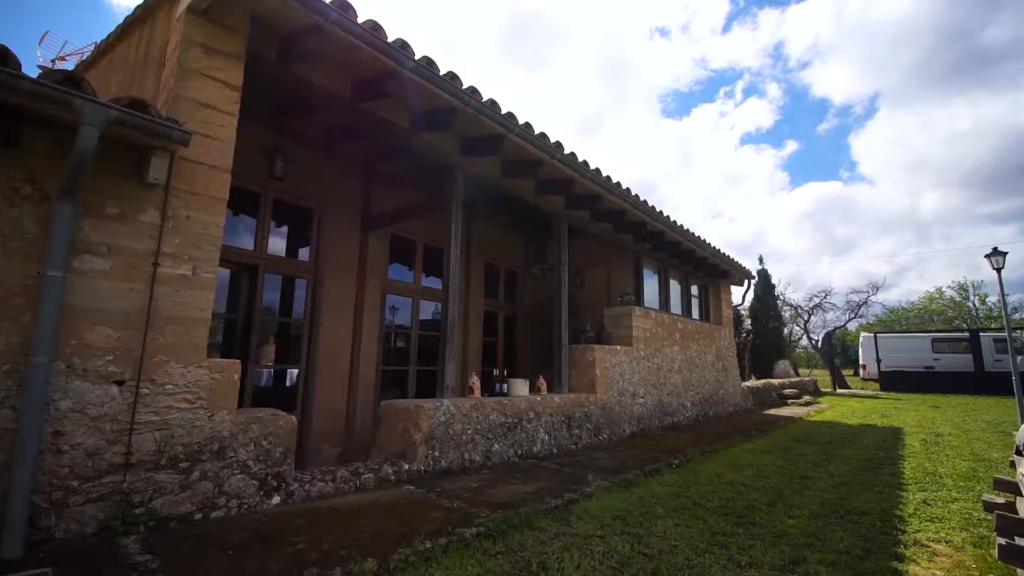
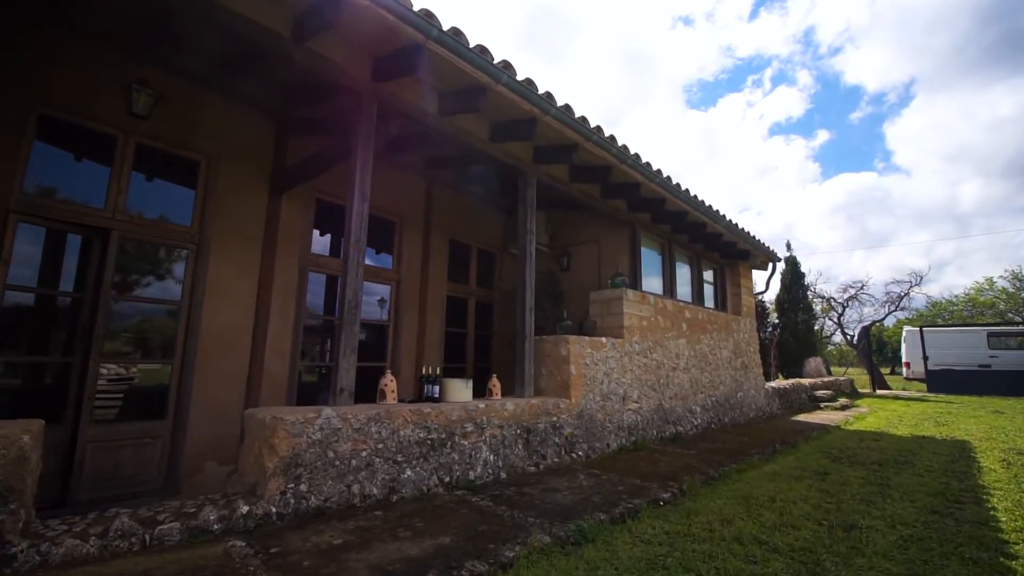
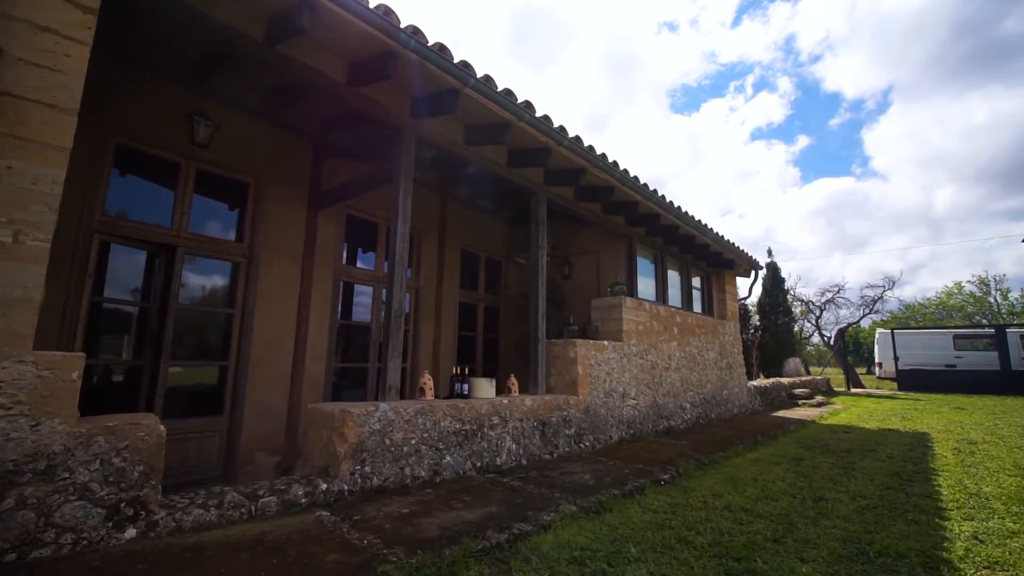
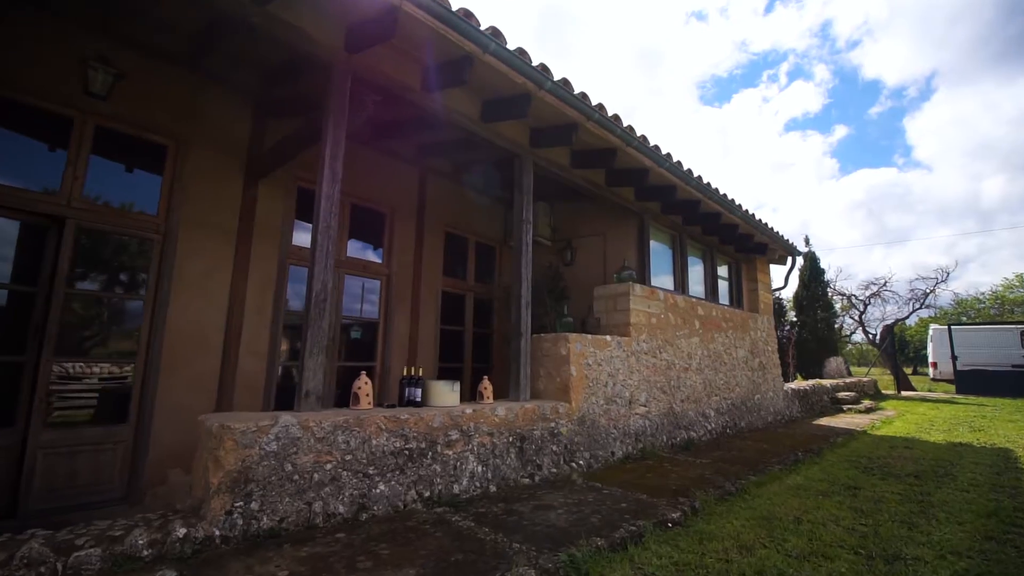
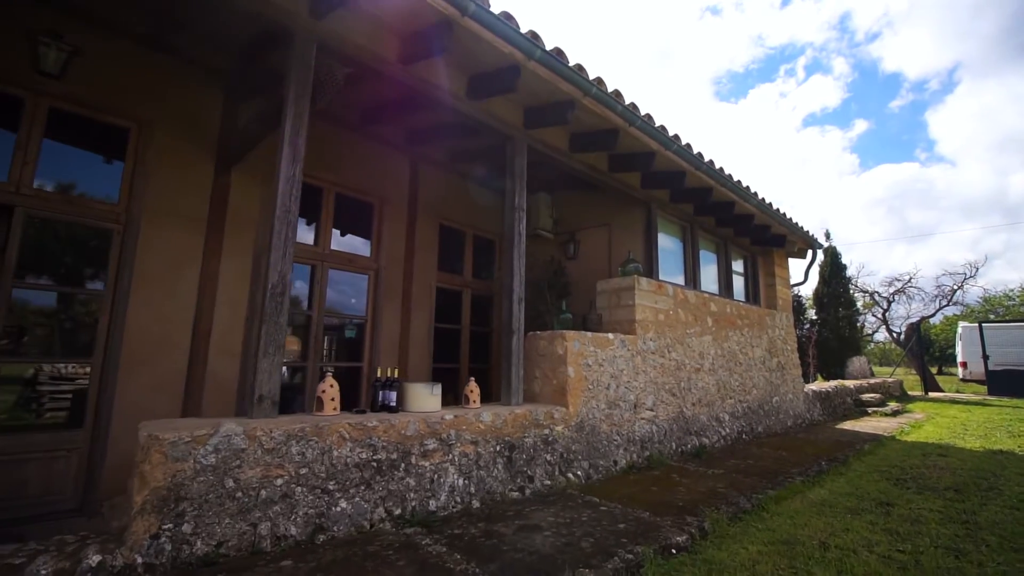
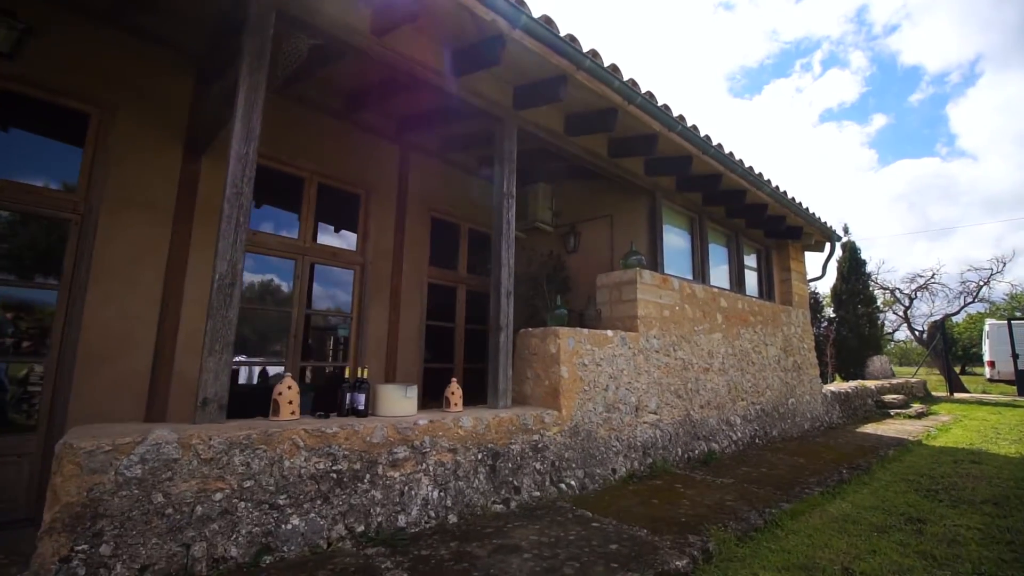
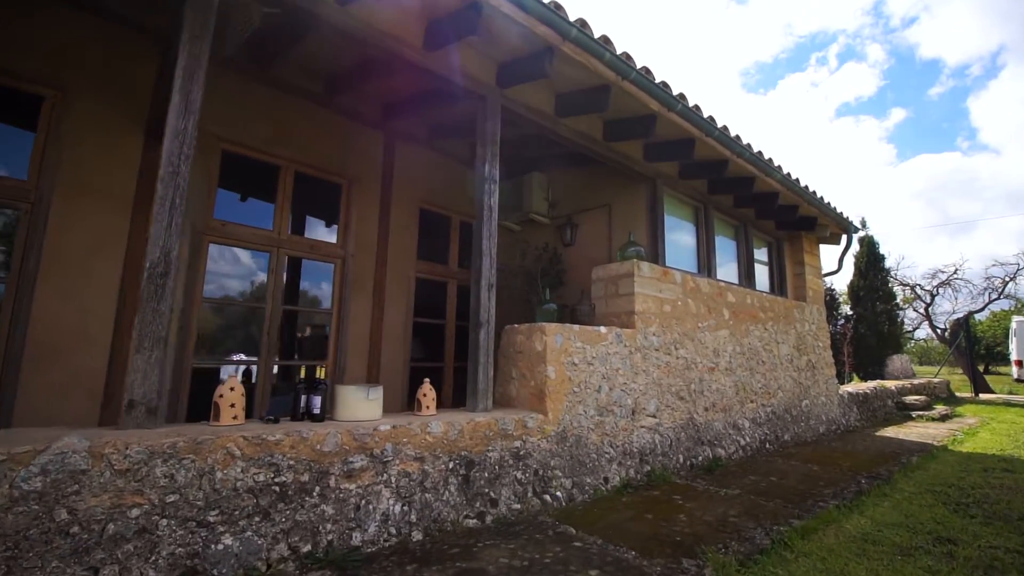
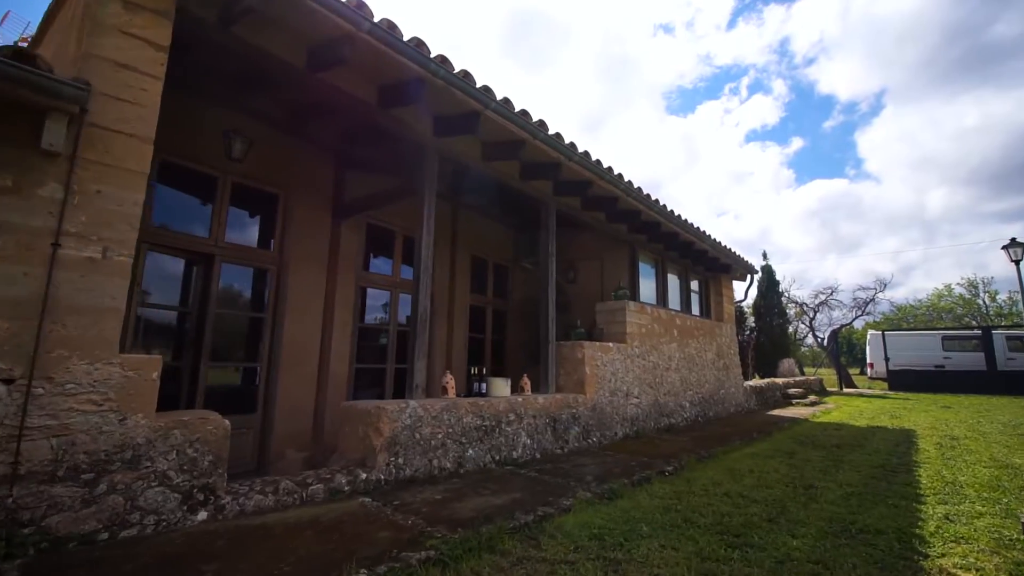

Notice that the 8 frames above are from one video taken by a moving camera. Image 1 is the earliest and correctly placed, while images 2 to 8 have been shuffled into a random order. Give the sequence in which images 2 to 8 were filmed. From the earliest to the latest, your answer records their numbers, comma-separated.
8, 3, 2, 4, 5, 6, 7
